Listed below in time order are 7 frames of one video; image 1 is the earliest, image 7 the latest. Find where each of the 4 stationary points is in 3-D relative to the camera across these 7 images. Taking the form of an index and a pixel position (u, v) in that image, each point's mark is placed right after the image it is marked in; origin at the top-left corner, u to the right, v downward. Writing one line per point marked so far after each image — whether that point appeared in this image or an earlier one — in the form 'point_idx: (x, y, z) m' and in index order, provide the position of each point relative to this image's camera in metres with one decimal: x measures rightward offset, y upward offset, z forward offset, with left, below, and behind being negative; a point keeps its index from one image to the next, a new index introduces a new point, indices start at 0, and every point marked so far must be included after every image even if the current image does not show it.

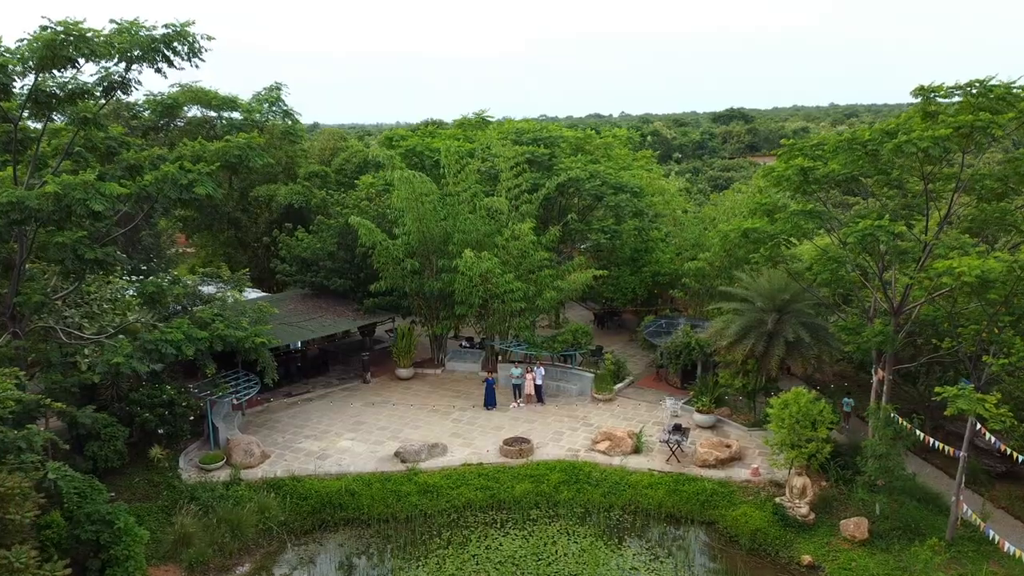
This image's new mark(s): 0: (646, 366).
0: (+3.0, -1.7, +18.4) m
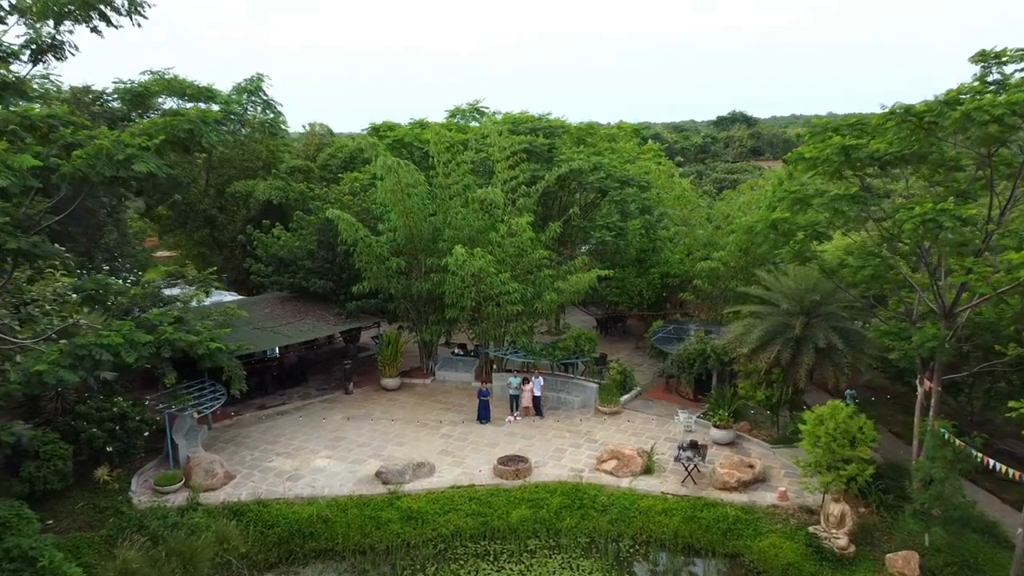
0: (+2.9, -1.8, +16.8) m
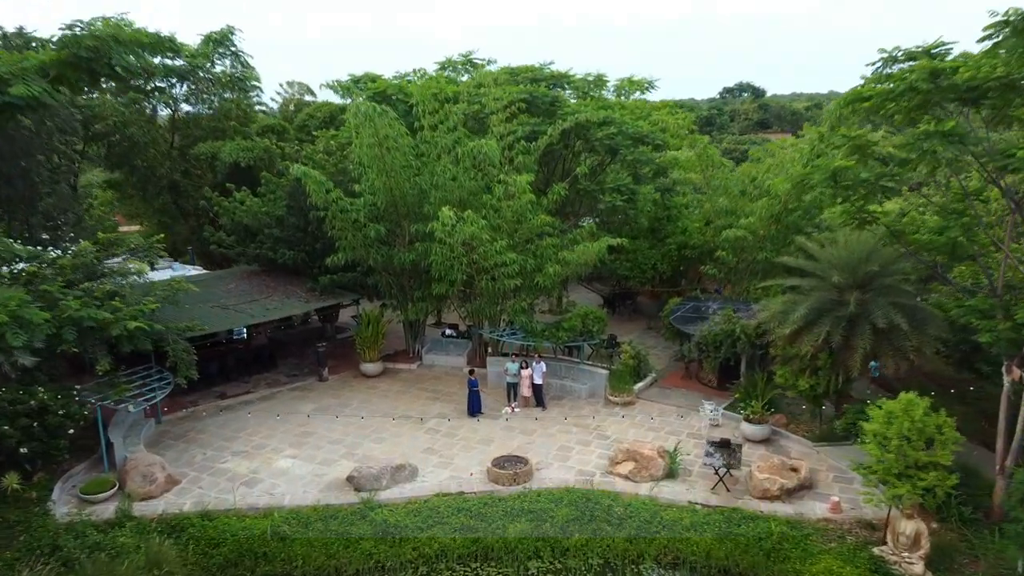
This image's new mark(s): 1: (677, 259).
0: (+2.9, -1.3, +14.8) m
1: (+3.2, +0.6, +16.0) m
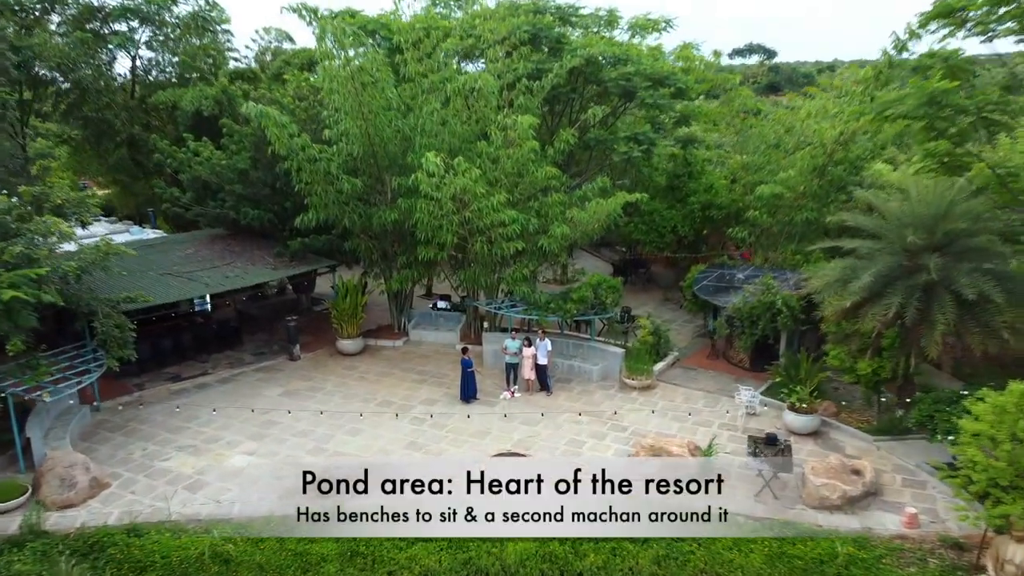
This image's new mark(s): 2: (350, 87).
0: (+2.8, -0.8, +13.0) m
1: (+3.2, +1.1, +14.1) m
2: (-2.1, +2.6, +10.7) m
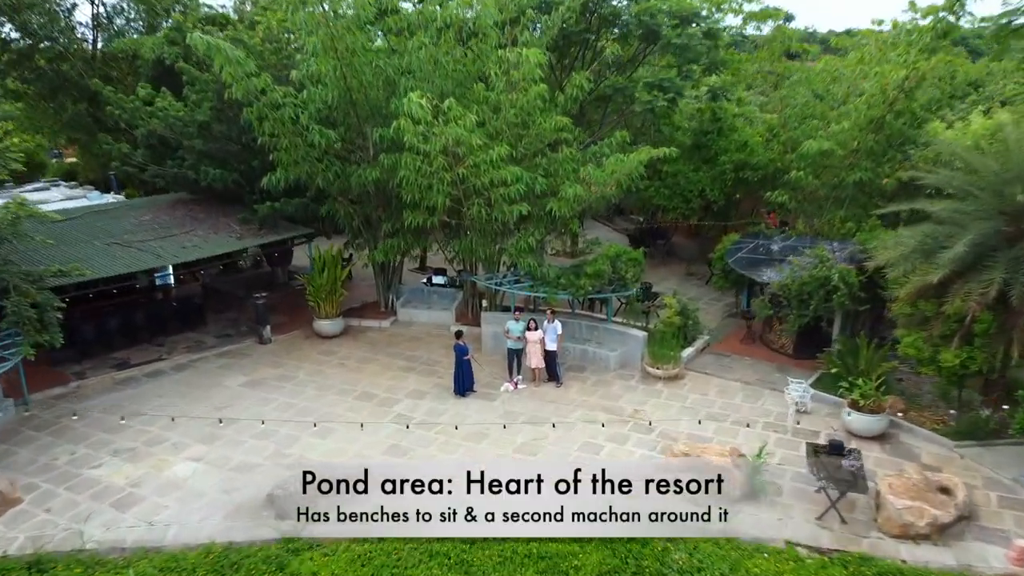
0: (+2.9, -0.4, +11.3) m
1: (+3.3, +1.5, +12.3) m
2: (-2.1, +2.9, +8.9) m
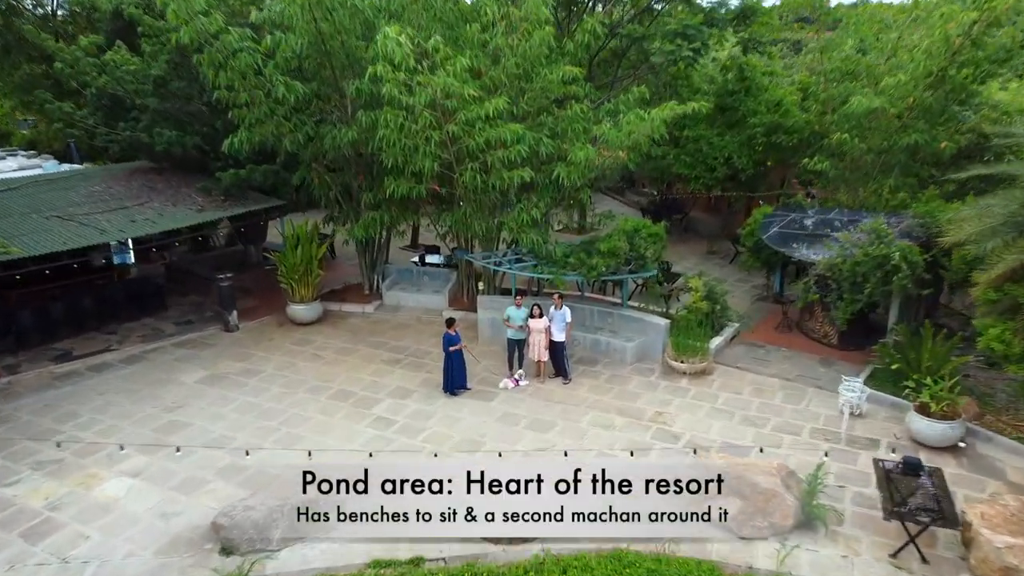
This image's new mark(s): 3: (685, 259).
0: (+2.9, -0.1, +9.9) m
1: (+3.3, +1.8, +10.9) m
2: (-2.1, +3.1, +7.5) m
3: (+2.4, +0.4, +11.7) m
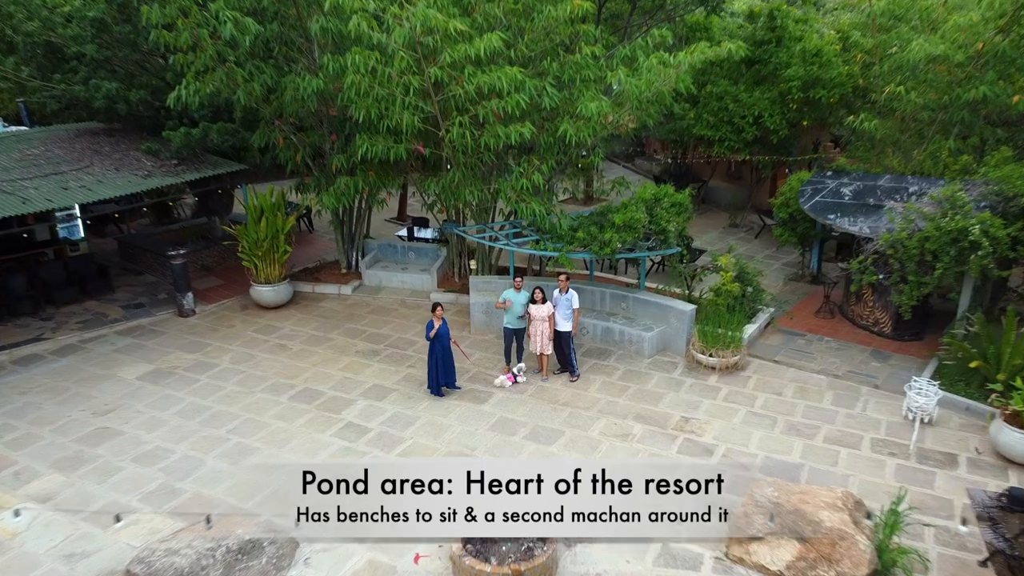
0: (+2.9, +0.1, +8.7) m
1: (+3.2, +2.1, +9.6) m
2: (-2.1, +3.2, +6.2) m
3: (+2.4, +0.7, +10.4) m
